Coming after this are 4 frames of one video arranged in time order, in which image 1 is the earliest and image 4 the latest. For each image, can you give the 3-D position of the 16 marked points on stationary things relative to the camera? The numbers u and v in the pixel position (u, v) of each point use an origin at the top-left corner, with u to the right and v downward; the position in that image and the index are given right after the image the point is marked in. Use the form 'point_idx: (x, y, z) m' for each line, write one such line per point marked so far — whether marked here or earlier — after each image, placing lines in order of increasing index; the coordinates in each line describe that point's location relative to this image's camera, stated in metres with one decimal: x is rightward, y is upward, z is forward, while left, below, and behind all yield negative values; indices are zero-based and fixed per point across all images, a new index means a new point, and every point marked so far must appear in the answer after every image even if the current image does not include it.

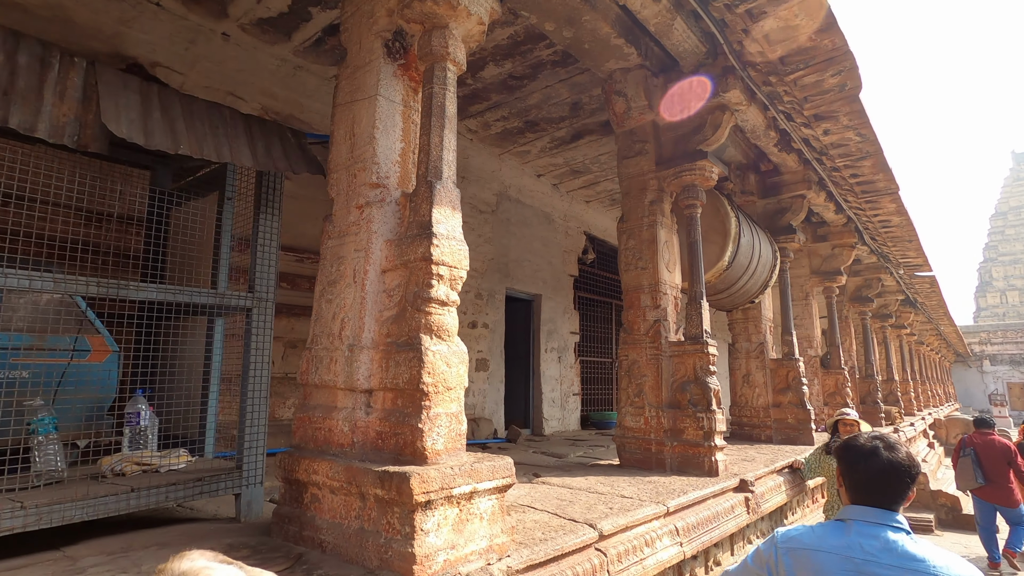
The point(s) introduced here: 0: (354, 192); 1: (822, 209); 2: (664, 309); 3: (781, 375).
0: (-0.6, +0.4, +2.0) m
1: (+3.5, +0.9, +6.0) m
2: (+1.0, -0.1, +3.6) m
3: (+2.6, -0.8, +5.2) m
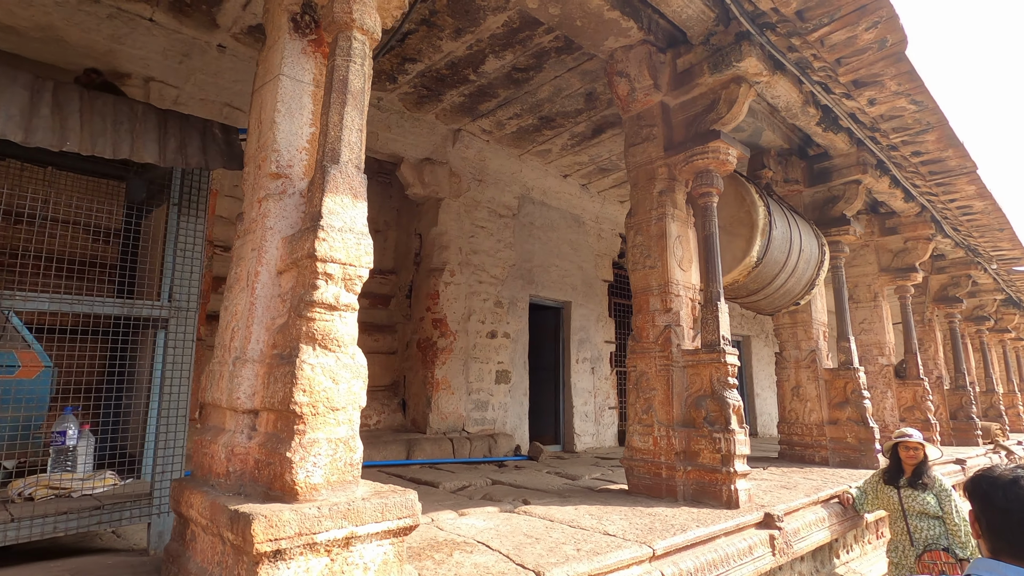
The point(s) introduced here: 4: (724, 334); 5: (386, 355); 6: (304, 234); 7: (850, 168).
0: (-0.8, +0.3, +1.8) m
1: (+3.7, +0.9, +5.2) m
2: (+1.0, -0.1, +3.2) m
3: (+2.7, -0.8, +4.5) m
4: (+1.2, -0.3, +3.0) m
5: (-1.2, -0.7, +5.2) m
6: (-0.6, +0.2, +1.5) m
7: (+2.9, +1.0, +4.6) m
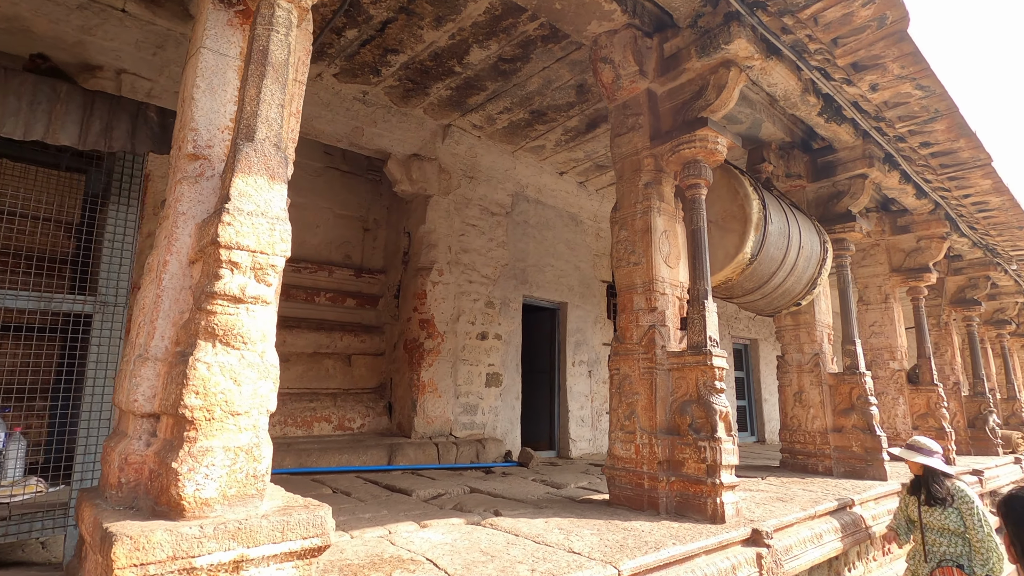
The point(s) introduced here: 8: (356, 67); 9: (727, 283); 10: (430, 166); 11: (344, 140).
0: (-1.0, +0.4, +1.6) m
1: (+3.6, +0.9, +5.0) m
2: (+0.8, -0.1, +3.0) m
3: (+2.6, -0.8, +4.3) m
4: (+1.0, -0.2, +2.8) m
5: (-1.3, -0.7, +5.1) m
6: (-0.8, +0.2, +1.4) m
7: (+2.8, +1.0, +4.4) m
8: (-1.2, +1.8, +4.3) m
9: (+1.4, 0.0, +3.5) m
10: (-0.8, +1.2, +5.1) m
11: (-1.5, +1.3, +4.8) m
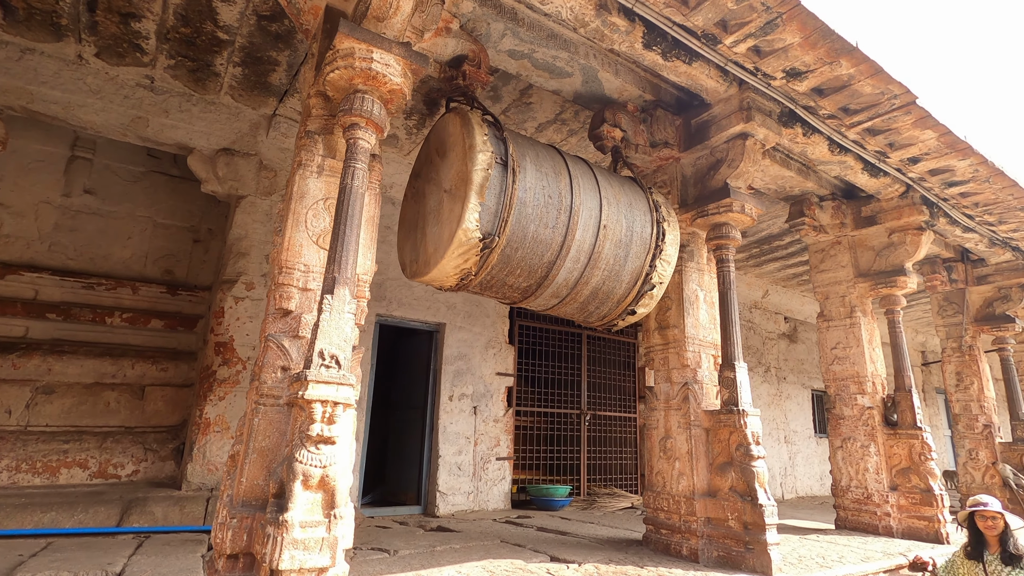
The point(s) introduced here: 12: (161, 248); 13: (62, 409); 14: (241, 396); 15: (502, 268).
0: (-2.8, +0.4, +0.9) m
1: (+2.2, +0.8, +3.7) m
2: (-0.8, -0.1, +2.0) m
3: (+1.2, -0.9, +3.0) m
4: (-0.6, -0.2, +1.8) m
5: (-2.7, -0.8, +4.3) m
6: (-2.6, +0.3, +0.6) m
7: (+1.3, +1.0, +3.2) m
8: (-2.7, +1.7, +3.6) m
9: (-0.2, 0.0, +2.4) m
10: (-2.2, +1.0, +4.4) m
11: (-2.9, +1.2, +4.1) m
12: (-3.0, +0.3, +4.6) m
13: (-3.3, -0.9, +3.9) m
14: (-2.0, -0.8, +4.0) m
15: (0.0, +0.1, +2.4) m
